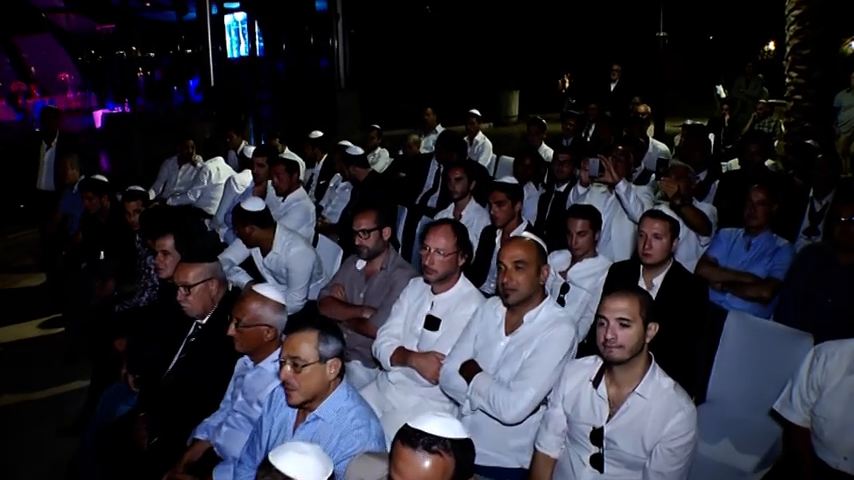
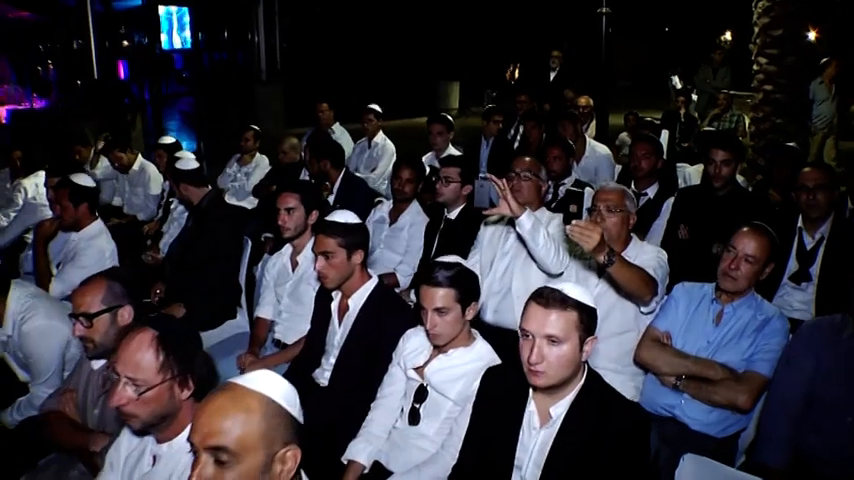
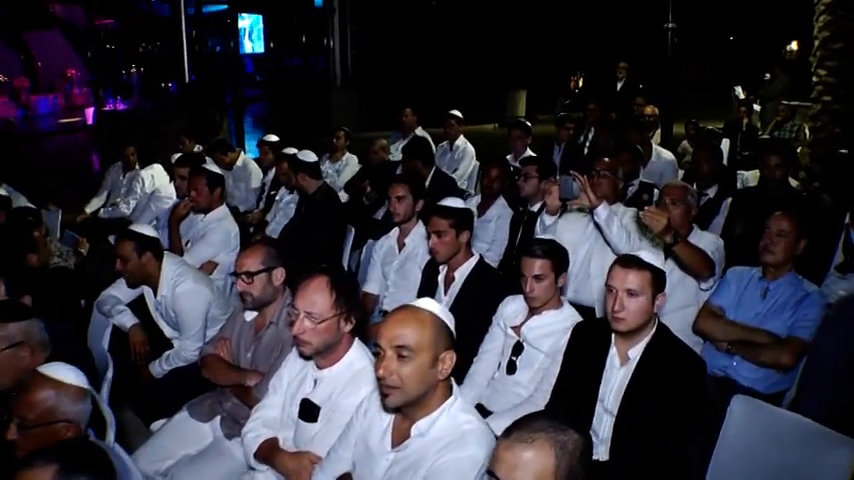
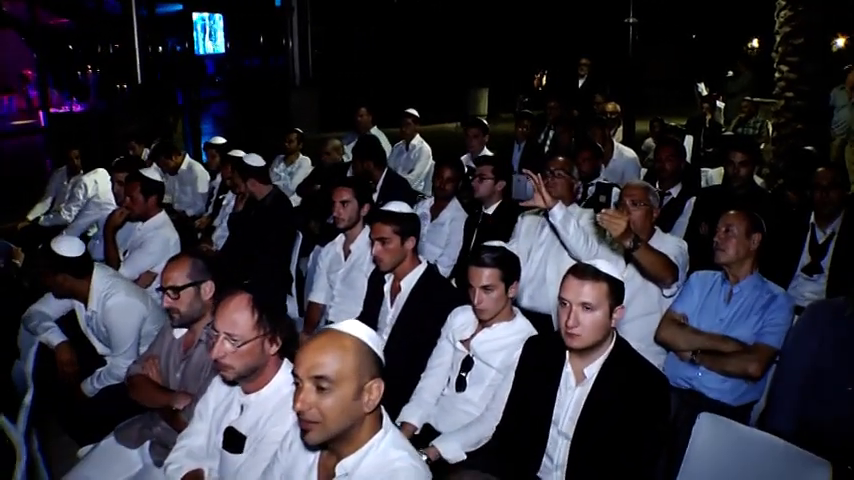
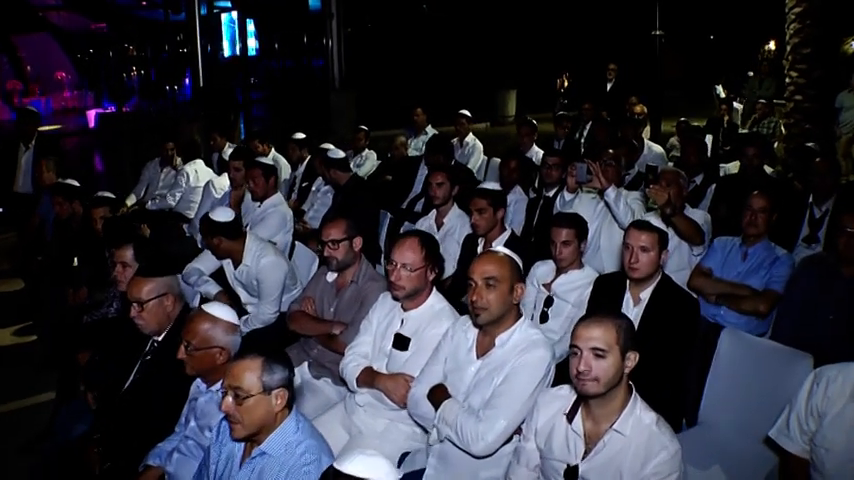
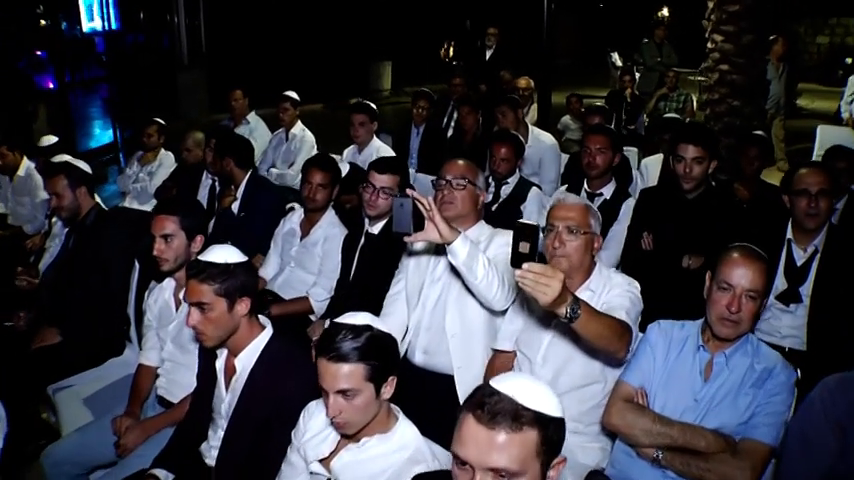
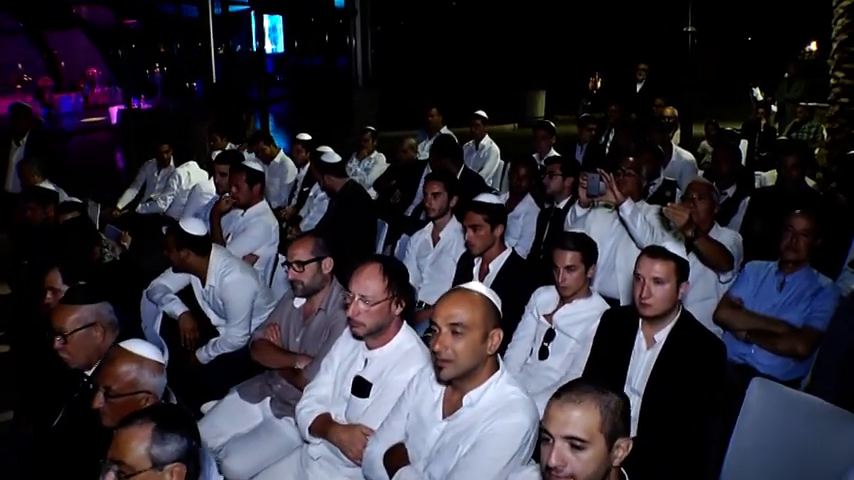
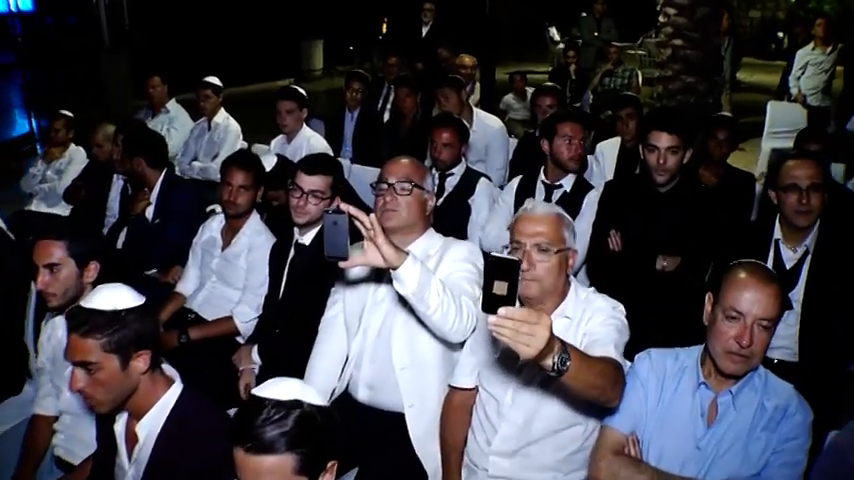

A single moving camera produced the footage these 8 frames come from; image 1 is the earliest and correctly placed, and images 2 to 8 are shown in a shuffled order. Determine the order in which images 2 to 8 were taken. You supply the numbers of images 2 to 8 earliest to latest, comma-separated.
5, 7, 3, 4, 2, 6, 8
